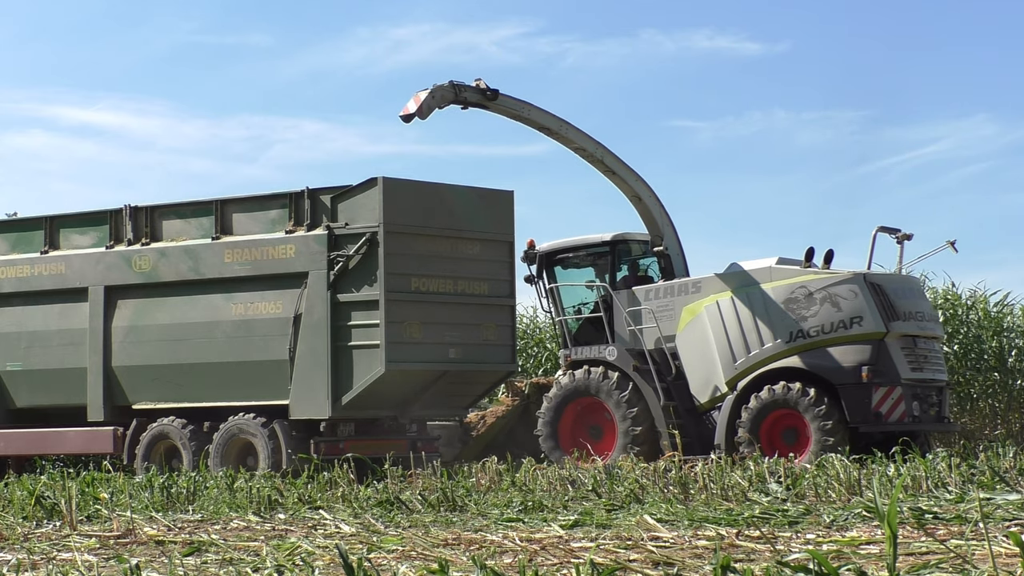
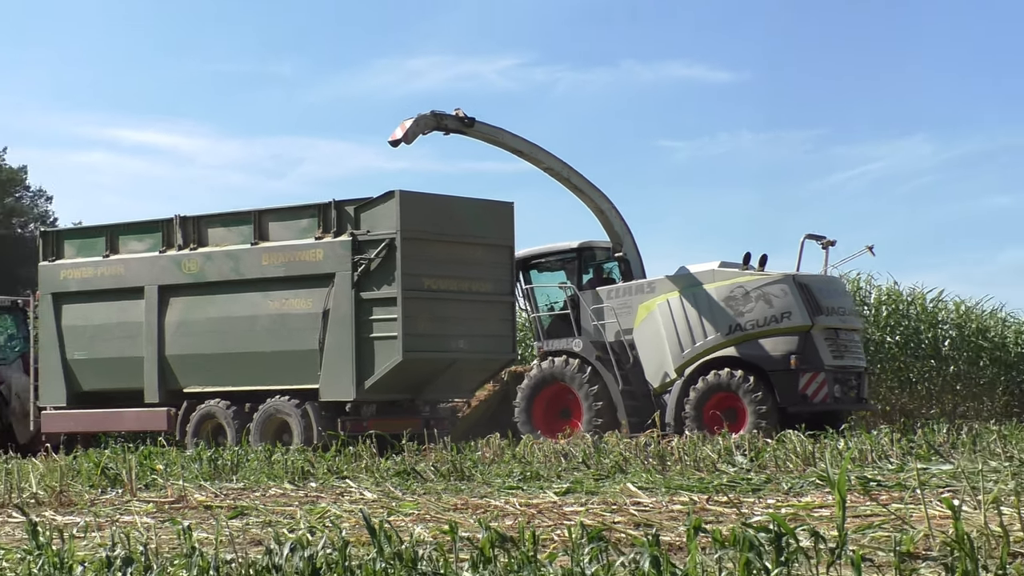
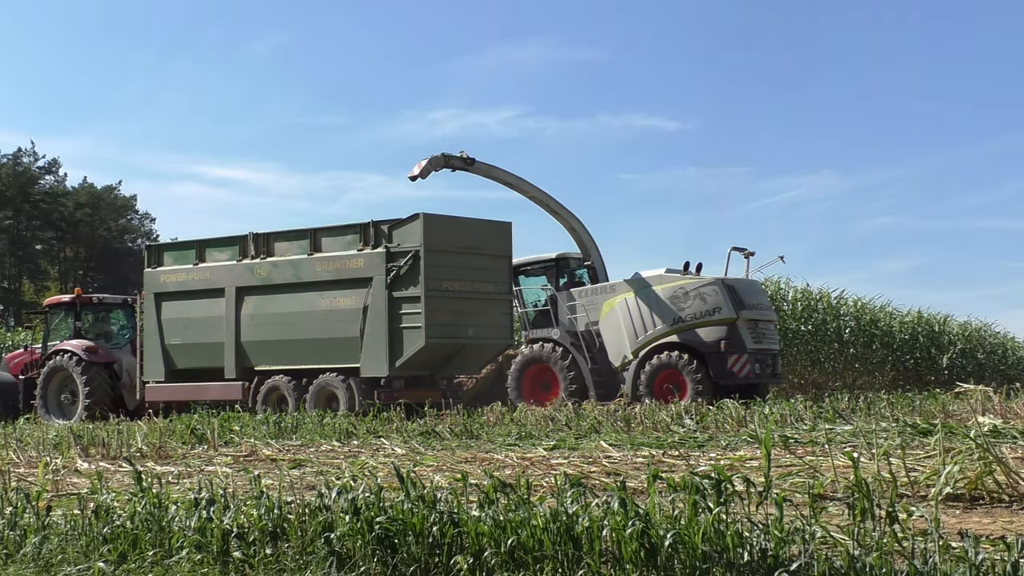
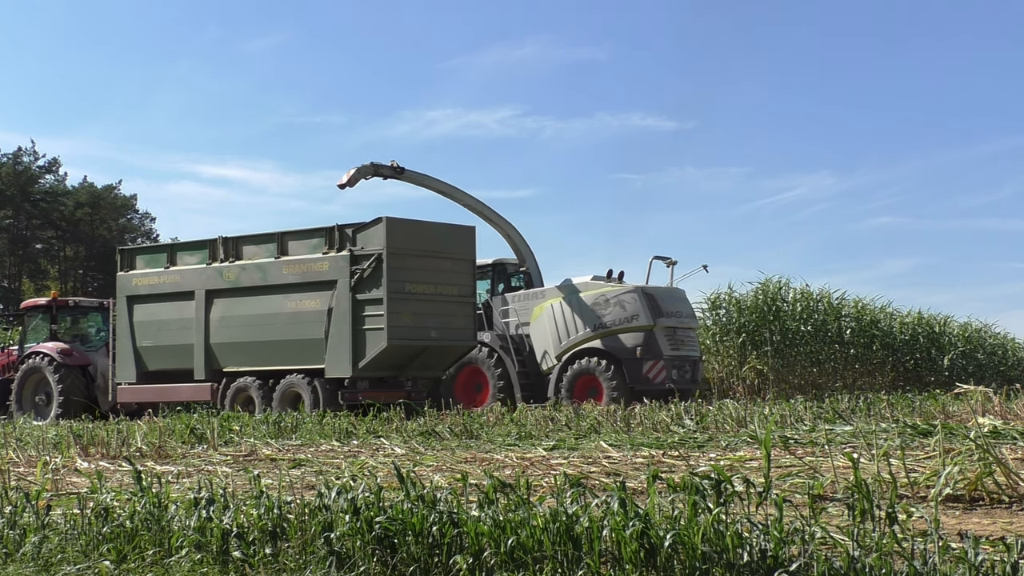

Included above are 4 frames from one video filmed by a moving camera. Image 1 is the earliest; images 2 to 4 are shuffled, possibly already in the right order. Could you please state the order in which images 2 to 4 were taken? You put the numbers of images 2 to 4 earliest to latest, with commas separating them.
2, 3, 4
